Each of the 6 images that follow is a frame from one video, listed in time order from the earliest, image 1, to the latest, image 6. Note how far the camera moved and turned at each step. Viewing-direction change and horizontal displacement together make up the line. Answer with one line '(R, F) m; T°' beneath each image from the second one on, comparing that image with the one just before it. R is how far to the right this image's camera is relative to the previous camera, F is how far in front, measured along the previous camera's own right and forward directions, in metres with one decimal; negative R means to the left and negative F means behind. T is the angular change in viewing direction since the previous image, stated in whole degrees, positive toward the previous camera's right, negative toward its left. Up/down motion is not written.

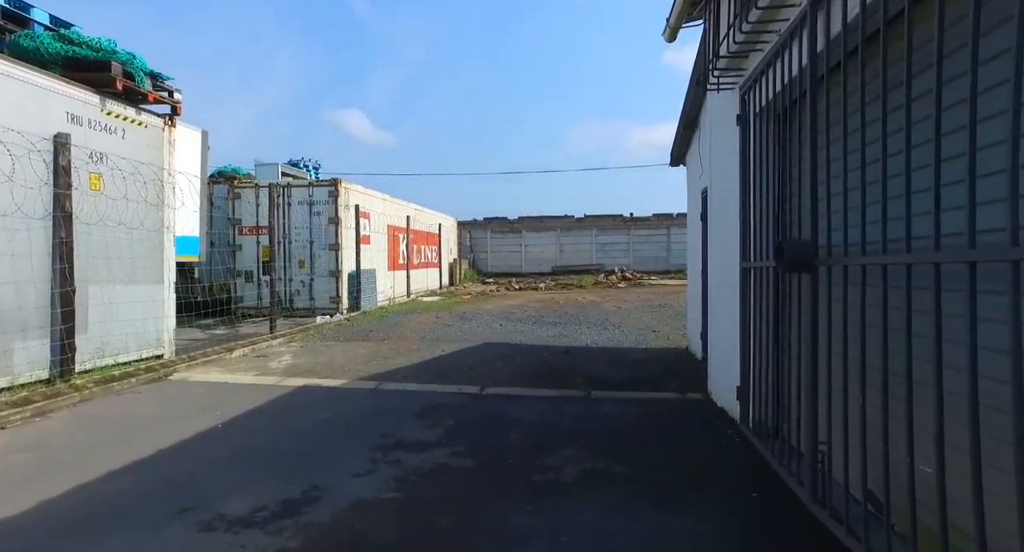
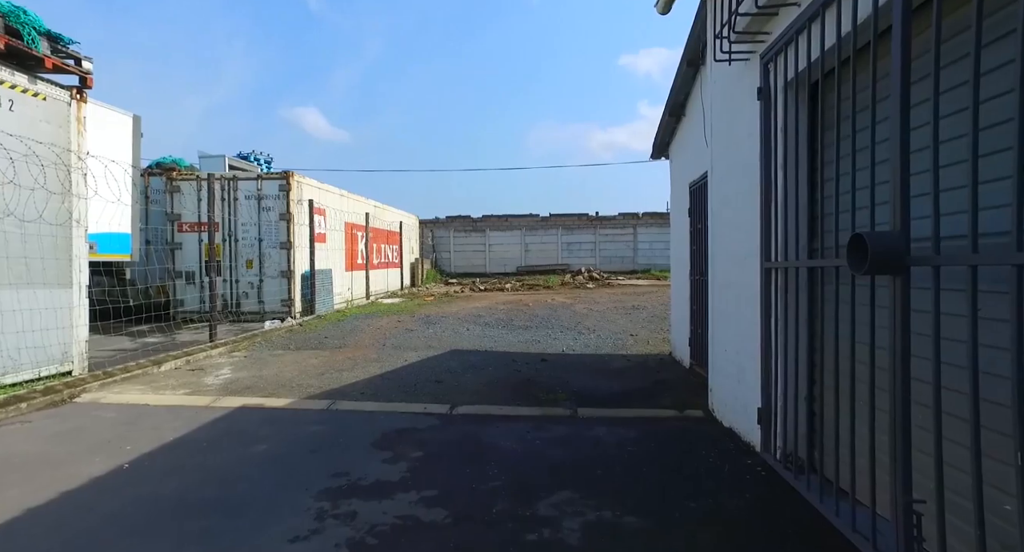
(-0.1, +0.7) m; +4°
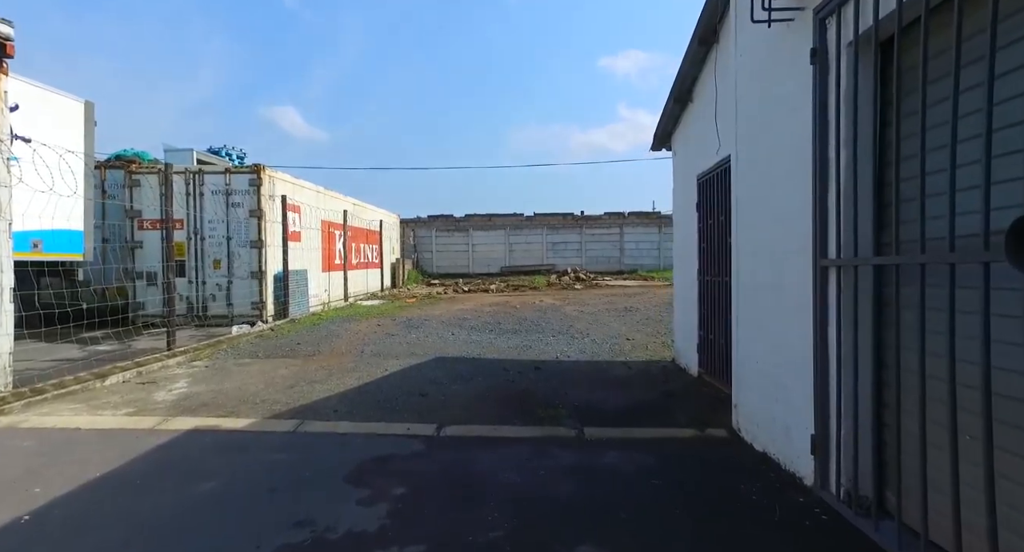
(-0.1, +0.6) m; +2°
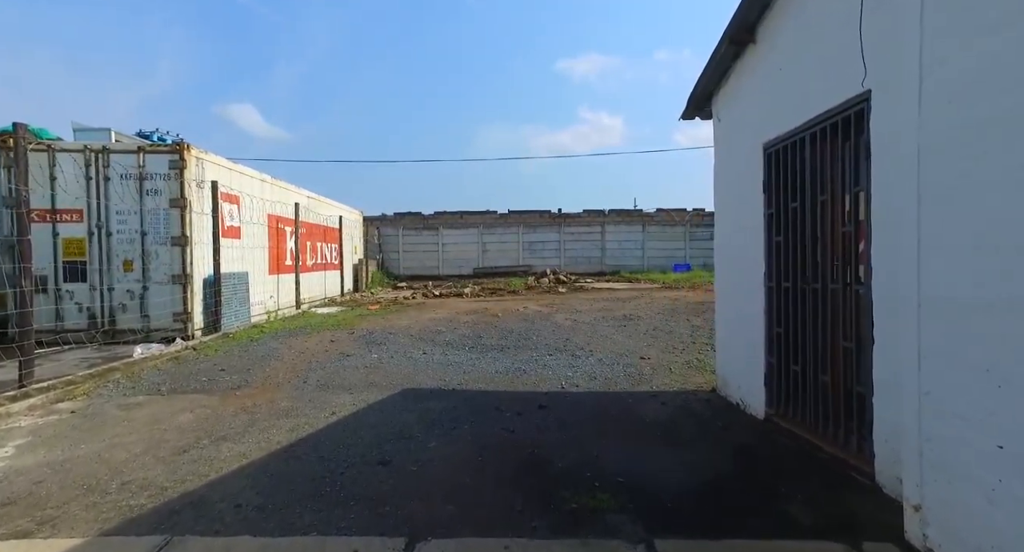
(-0.3, +1.9) m; +4°
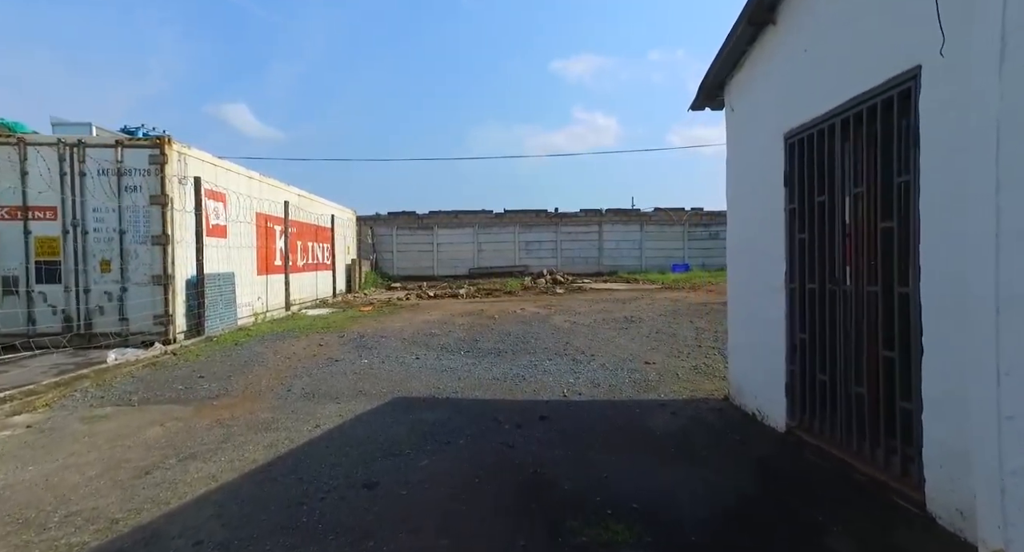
(0.0, +0.4) m; +1°
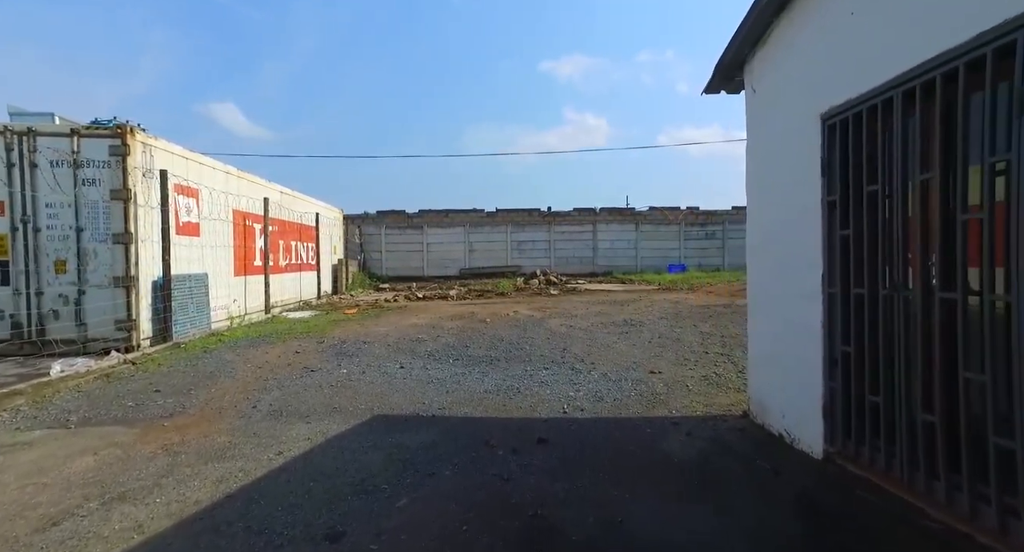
(0.0, +0.7) m; +1°
